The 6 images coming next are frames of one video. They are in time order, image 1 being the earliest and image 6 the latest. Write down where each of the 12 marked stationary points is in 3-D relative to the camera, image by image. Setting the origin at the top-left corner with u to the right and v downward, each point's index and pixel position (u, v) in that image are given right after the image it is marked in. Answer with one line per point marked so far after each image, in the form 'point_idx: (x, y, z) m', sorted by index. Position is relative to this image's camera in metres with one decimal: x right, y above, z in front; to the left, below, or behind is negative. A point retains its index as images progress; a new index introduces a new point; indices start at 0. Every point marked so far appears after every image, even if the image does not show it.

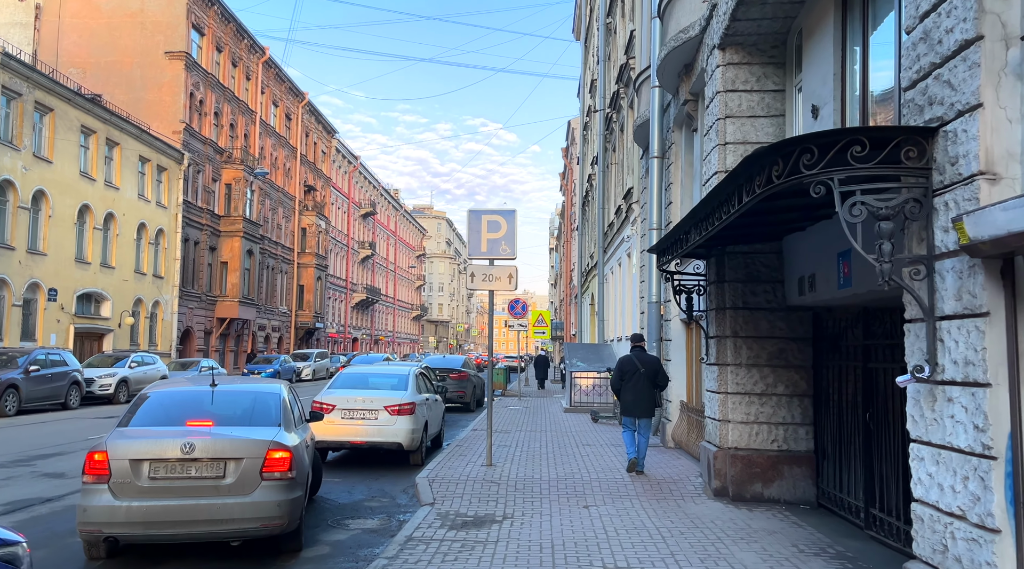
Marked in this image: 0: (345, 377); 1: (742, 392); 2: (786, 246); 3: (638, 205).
0: (-2.6, -1.4, +12.4) m
1: (+2.5, -1.2, +8.8) m
2: (+3.1, +0.4, +8.8) m
3: (+2.7, +1.7, +17.1) m
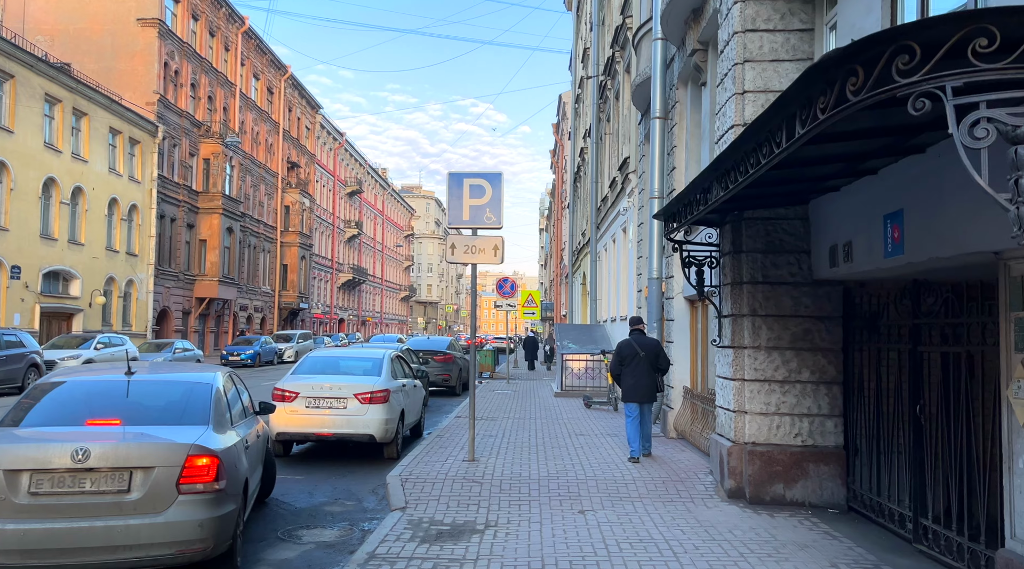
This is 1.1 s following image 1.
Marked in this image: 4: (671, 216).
0: (-2.8, -1.1, +11.2) m
1: (+2.4, -0.9, +7.7) m
2: (+2.9, +0.7, +7.6) m
3: (+2.5, +2.2, +15.8) m
4: (+1.7, +0.7, +8.1) m
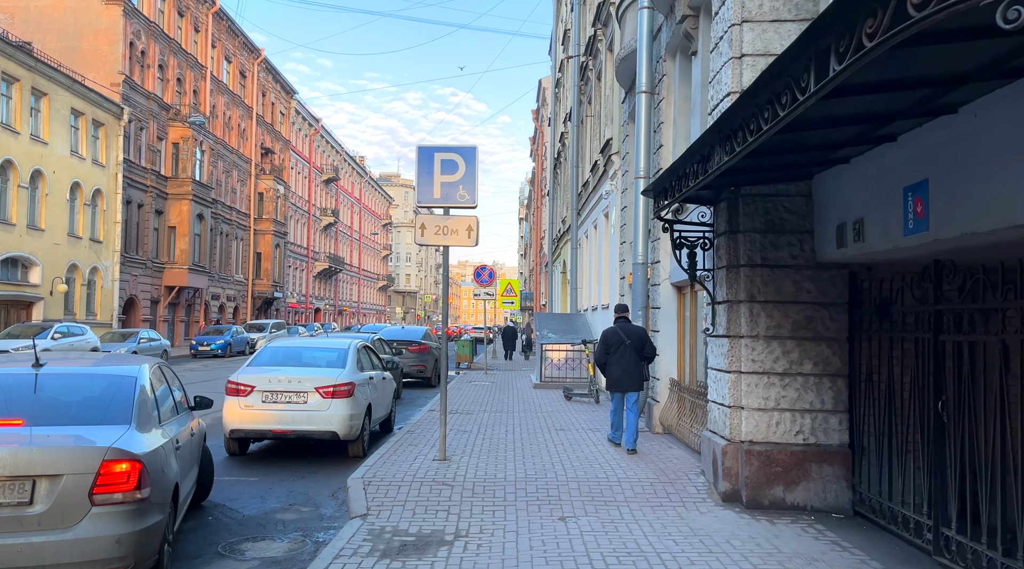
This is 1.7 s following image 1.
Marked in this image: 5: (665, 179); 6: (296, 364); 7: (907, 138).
0: (-3.1, -0.9, +10.3) m
1: (+2.2, -0.8, +7.0) m
2: (+2.7, +0.9, +6.9) m
3: (+2.0, +2.5, +15.1) m
4: (+1.4, +0.9, +7.4) m
5: (+1.4, +1.0, +7.1) m
6: (-2.7, -1.0, +9.9) m
7: (+2.7, +1.0, +5.4) m
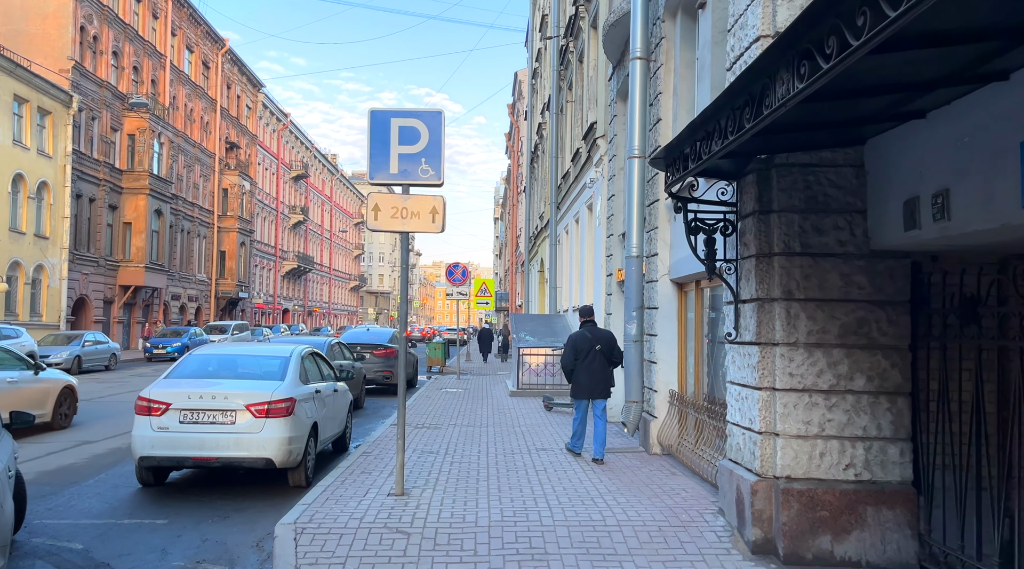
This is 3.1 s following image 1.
0: (-3.4, -0.8, +8.7) m
1: (+2.0, -0.7, +5.5) m
2: (+2.5, +0.9, +5.5) m
3: (+1.6, +2.5, +13.6) m
4: (+1.2, +0.9, +5.9) m
5: (+1.2, +1.0, +5.6) m
6: (-3.0, -0.9, +8.3) m
7: (+2.5, +1.0, +3.9) m
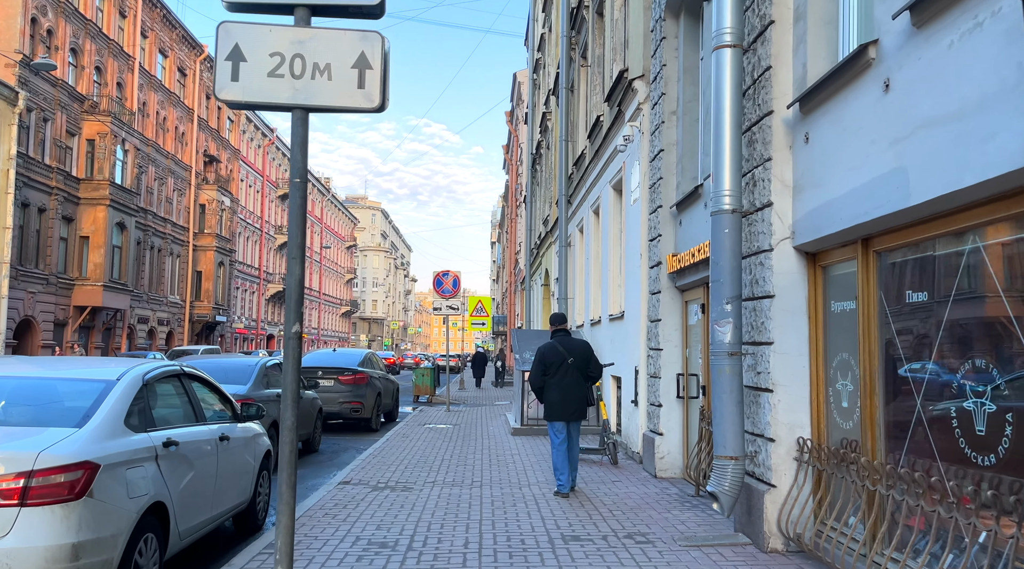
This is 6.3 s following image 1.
0: (-3.4, -0.6, +4.8) m
1: (+2.1, -0.4, +1.6) m
2: (+2.6, +1.2, +1.7) m
3: (+1.6, +2.5, +9.9) m
4: (+1.3, +1.2, +2.1) m
5: (+1.3, +1.3, +1.8) m
6: (-2.9, -0.7, +4.4) m
7: (+2.6, +1.4, +0.1) m
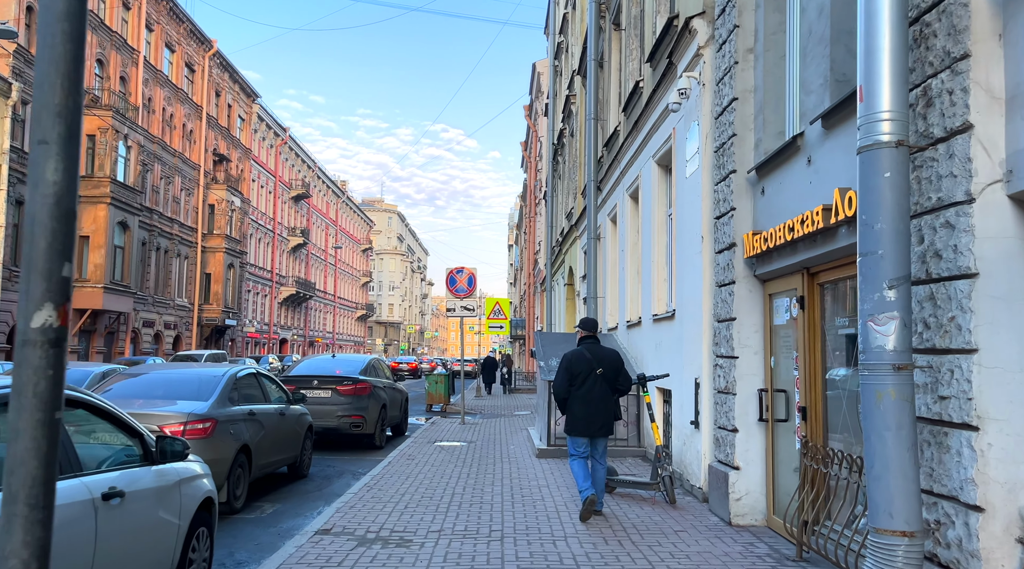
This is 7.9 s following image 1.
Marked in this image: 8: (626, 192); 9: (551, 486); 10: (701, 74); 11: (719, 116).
0: (-3.2, -0.5, +2.9) m
1: (+2.2, -0.3, -0.4) m
2: (+2.7, +1.4, -0.4) m
3: (+1.9, +2.6, +7.9) m
4: (+1.4, +1.4, +0.1) m
5: (+1.4, +1.5, -0.2) m
6: (-2.8, -0.6, +2.5) m
7: (+2.7, +1.6, -1.9) m
8: (+1.9, +1.5, +13.0) m
9: (+0.4, -2.1, +8.4) m
10: (+1.9, +2.1, +7.9) m
11: (+1.9, +1.6, +7.4) m
